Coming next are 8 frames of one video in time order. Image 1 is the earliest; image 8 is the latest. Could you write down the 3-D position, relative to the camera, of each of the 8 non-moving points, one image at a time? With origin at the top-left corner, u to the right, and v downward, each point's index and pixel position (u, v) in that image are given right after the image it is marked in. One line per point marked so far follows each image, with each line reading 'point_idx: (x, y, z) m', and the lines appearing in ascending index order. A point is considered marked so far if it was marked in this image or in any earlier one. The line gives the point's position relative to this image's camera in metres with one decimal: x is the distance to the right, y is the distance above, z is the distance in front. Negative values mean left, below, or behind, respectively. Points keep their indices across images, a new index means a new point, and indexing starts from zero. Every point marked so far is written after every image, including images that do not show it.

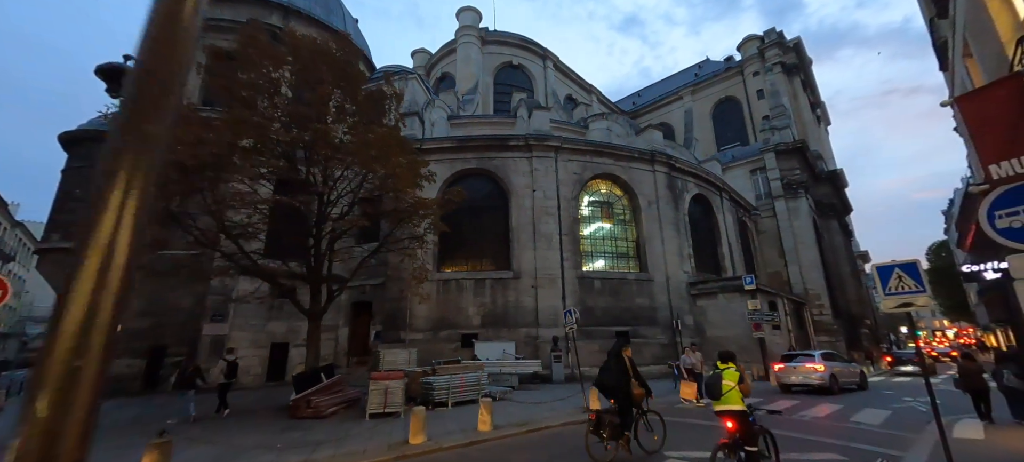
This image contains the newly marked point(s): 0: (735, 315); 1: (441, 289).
0: (+10.3, -3.9, +19.6) m
1: (-3.1, -2.5, +18.1) m
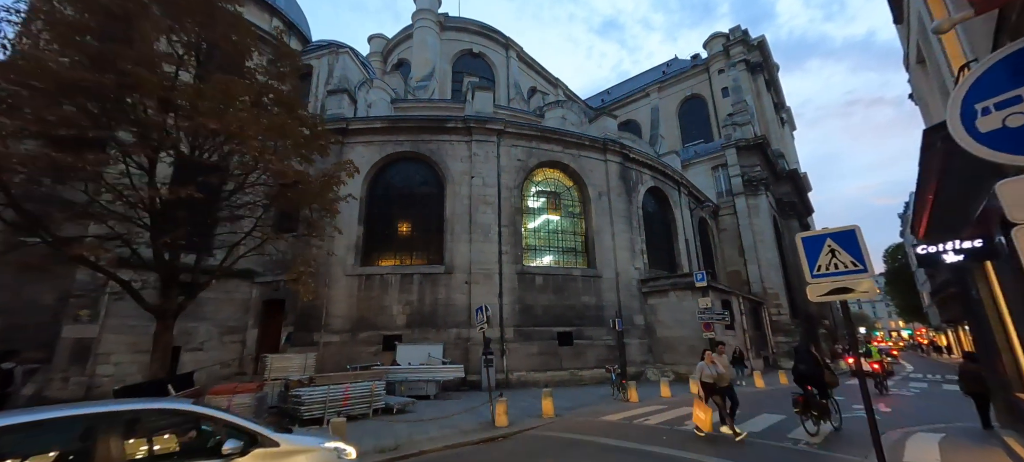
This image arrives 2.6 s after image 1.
0: (+7.5, -3.6, +18.3) m
1: (-5.8, -2.1, +16.2) m
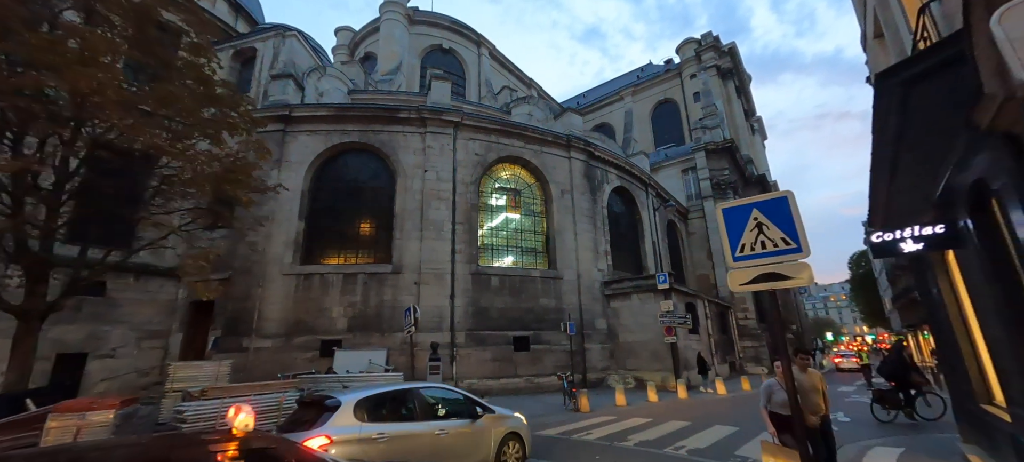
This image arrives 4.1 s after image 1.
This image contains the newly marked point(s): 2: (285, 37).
0: (+5.7, -3.6, +17.6) m
1: (-7.5, -1.9, +14.8) m
2: (-10.2, +8.7, +18.9) m
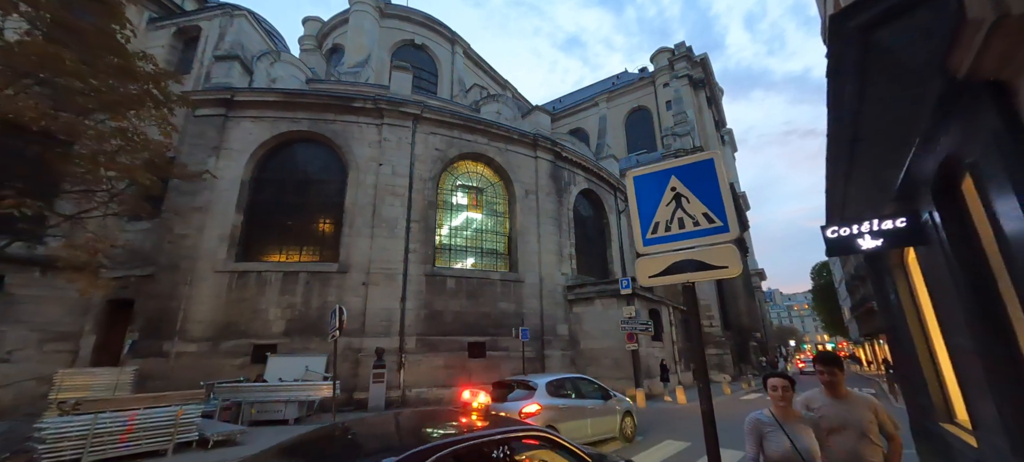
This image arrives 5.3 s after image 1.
0: (+4.0, -3.8, +17.0) m
1: (-8.9, -1.7, +13.5) m
2: (-11.6, +9.0, +17.6) m
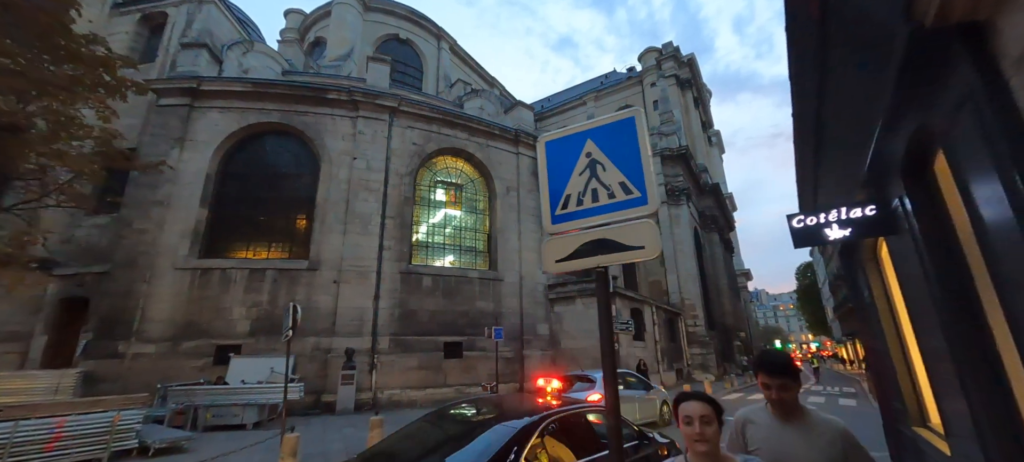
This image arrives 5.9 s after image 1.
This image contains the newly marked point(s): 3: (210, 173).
0: (+3.1, -3.7, +16.7) m
1: (-9.7, -1.6, +12.9) m
2: (-12.4, +9.1, +16.9) m
3: (-10.2, +2.0, +14.2) m
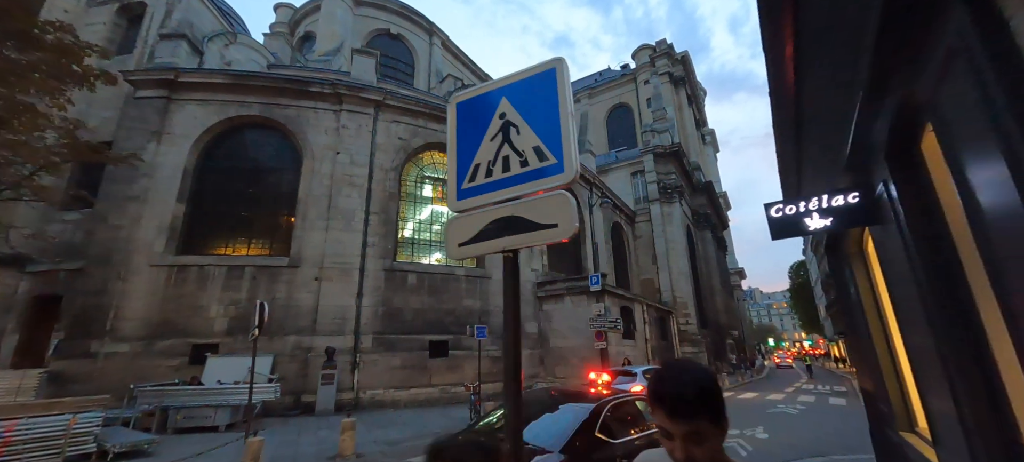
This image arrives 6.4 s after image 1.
0: (+2.7, -3.6, +16.5) m
1: (-10.1, -1.4, +12.5) m
2: (-12.8, +9.3, +16.5) m
3: (-10.6, +2.1, +13.8) m
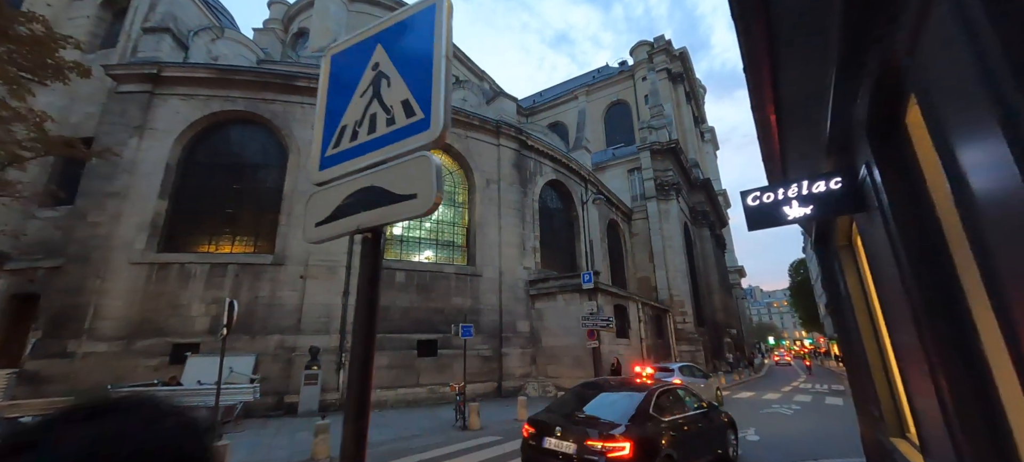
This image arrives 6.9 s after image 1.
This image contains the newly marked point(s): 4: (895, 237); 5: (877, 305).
0: (+2.3, -3.4, +16.2) m
1: (-10.5, -1.4, +12.3) m
2: (-13.2, +9.4, +16.2) m
3: (-11.0, +2.2, +13.6) m
4: (+2.7, 0.0, +2.9) m
5: (+4.4, -0.9, +5.0) m
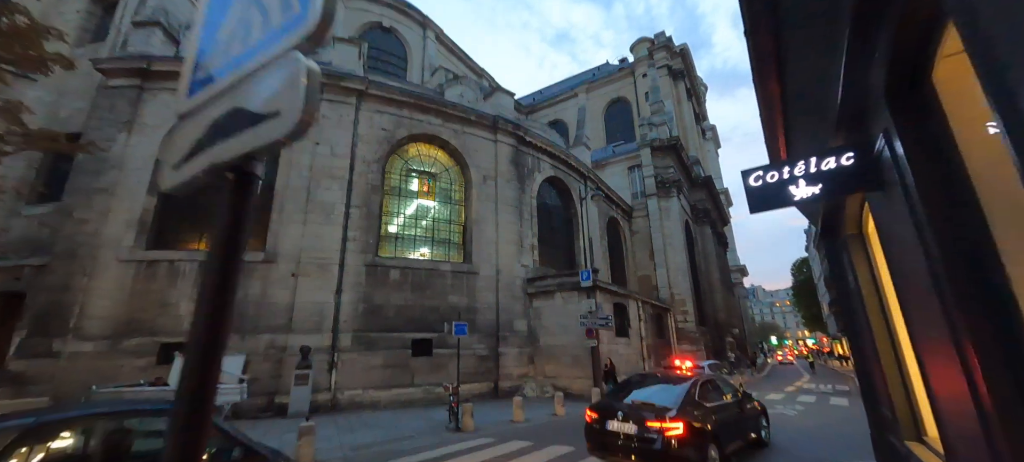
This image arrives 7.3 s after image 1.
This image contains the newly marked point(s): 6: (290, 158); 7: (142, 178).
0: (+2.2, -3.3, +15.9) m
1: (-10.6, -1.3, +12.0) m
2: (-13.3, +9.5, +15.9) m
3: (-11.1, +2.3, +13.3) m
4: (+2.5, 0.0, +2.6) m
5: (+4.2, -0.8, +4.7) m
6: (-7.4, +2.4, +14.0) m
7: (-11.3, +1.6, +12.9) m
